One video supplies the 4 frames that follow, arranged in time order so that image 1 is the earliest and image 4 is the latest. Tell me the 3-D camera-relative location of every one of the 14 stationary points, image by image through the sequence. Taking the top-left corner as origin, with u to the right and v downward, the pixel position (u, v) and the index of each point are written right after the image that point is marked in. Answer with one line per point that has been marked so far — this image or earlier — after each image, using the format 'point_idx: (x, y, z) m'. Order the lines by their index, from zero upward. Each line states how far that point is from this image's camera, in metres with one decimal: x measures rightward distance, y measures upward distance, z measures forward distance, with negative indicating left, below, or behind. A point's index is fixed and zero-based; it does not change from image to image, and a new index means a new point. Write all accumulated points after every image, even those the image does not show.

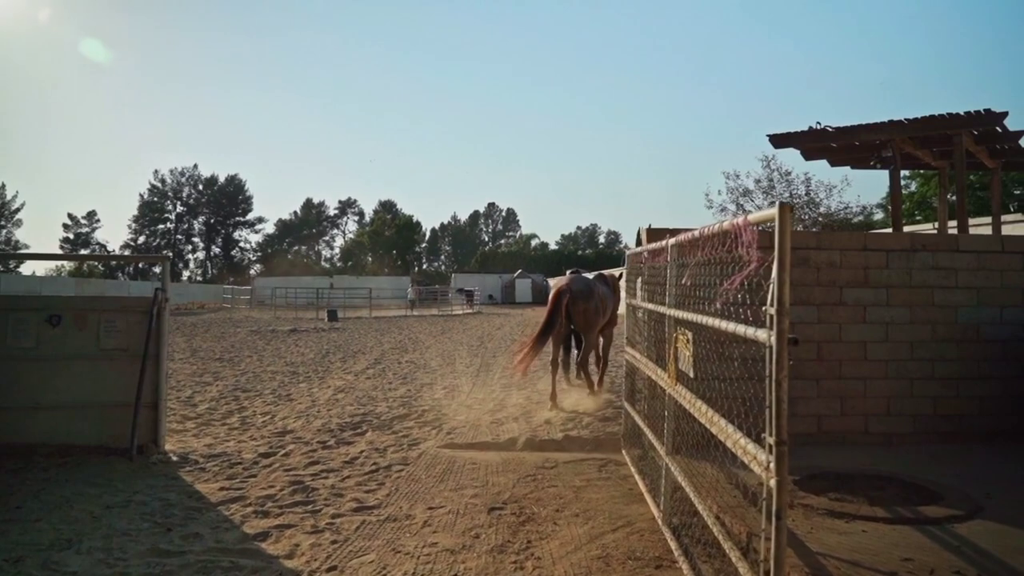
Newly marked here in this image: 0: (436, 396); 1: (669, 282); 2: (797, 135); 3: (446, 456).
0: (-1.1, -1.5, +9.6) m
1: (+1.0, 0.0, +4.3) m
2: (+3.7, +2.0, +8.9) m
3: (-0.6, -1.5, +6.2) m
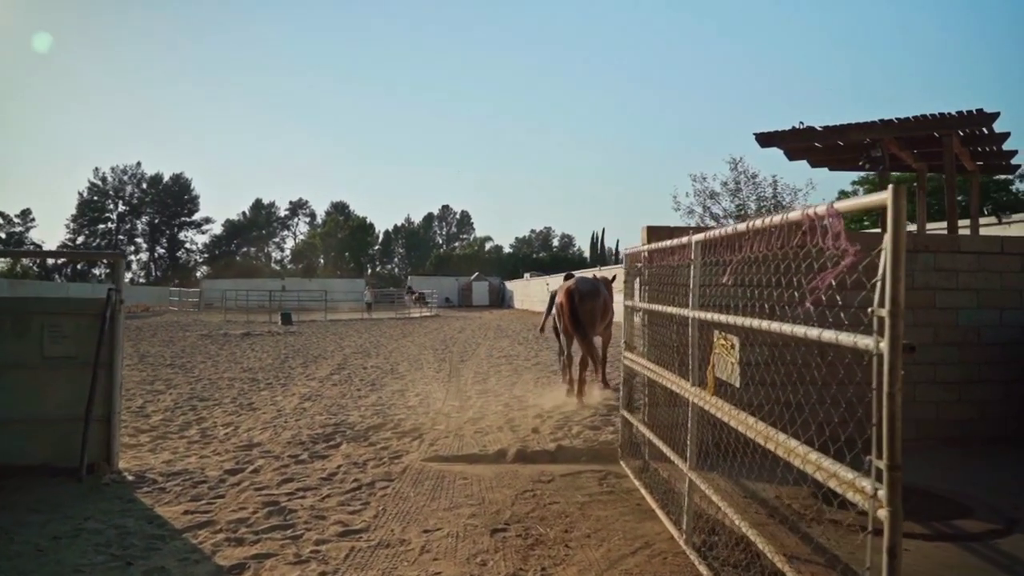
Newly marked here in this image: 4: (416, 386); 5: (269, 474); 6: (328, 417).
0: (-1.4, -1.5, +9.1) m
1: (+1.1, 0.0, +4.0) m
2: (+3.5, +2.0, +8.7) m
3: (-0.7, -1.5, +5.8) m
4: (-1.5, -1.6, +10.9) m
5: (-2.1, -1.6, +5.9) m
6: (-2.2, -1.5, +8.2) m
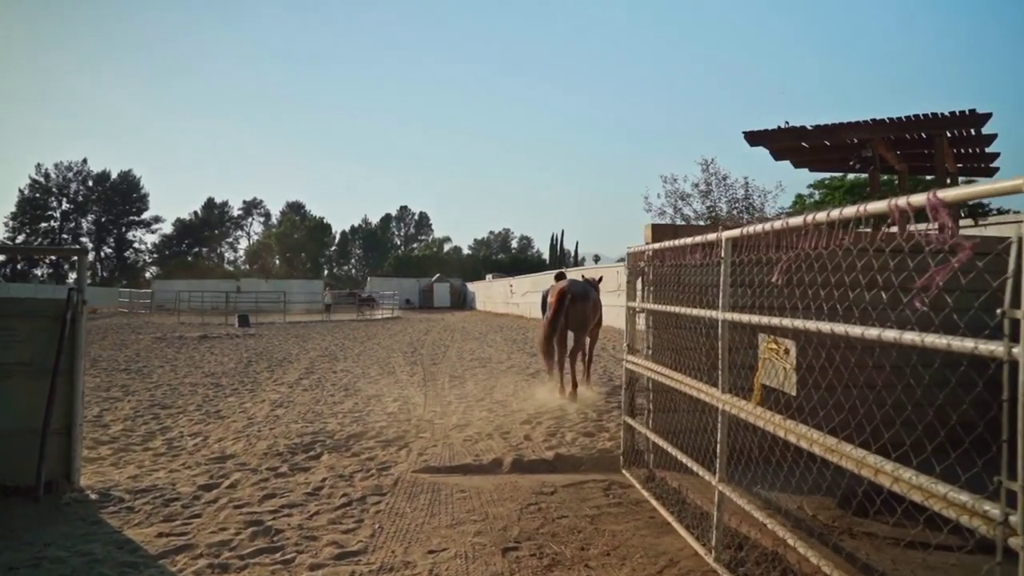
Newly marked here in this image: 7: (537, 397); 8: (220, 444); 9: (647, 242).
0: (-1.6, -1.6, +8.7) m
1: (+1.2, 0.0, +3.7) m
2: (+3.3, +1.9, +8.6) m
3: (-0.7, -1.5, +5.4) m
4: (-1.9, -1.6, +10.5) m
5: (-2.1, -1.6, +5.4) m
6: (-2.4, -1.5, +7.7) m
7: (+0.4, -1.5, +9.6) m
8: (-2.9, -1.6, +6.8) m
9: (+1.1, +0.4, +5.7) m
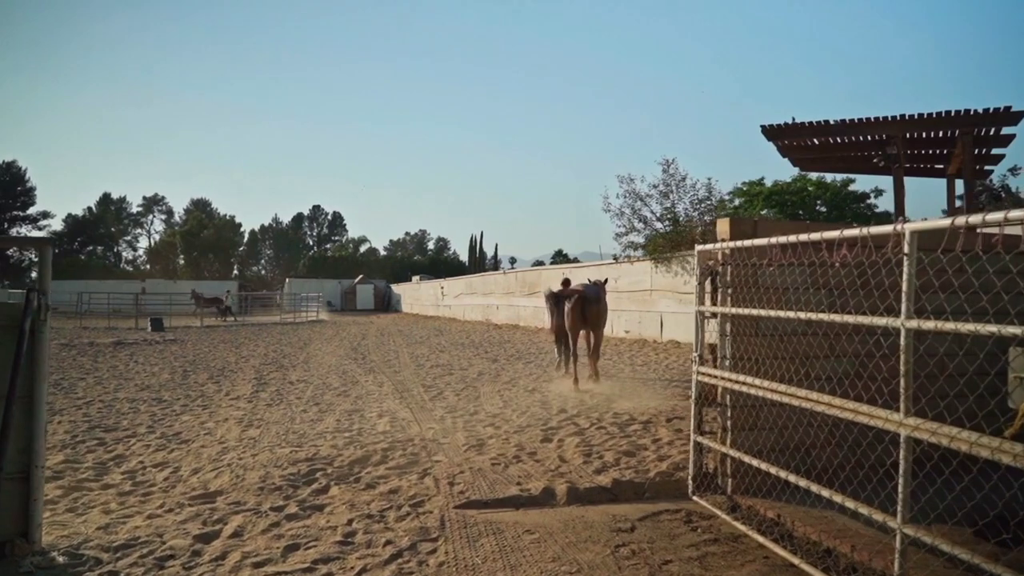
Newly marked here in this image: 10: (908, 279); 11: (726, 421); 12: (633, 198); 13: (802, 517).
0: (-1.5, -1.6, +7.7) m
1: (+1.8, 0.0, +3.1) m
2: (+3.3, +1.9, +8.2) m
3: (-0.2, -1.6, +4.6) m
4: (-2.0, -1.6, +9.4) m
5: (-1.6, -1.6, +4.4) m
6: (-2.2, -1.6, +6.6) m
7: (+0.3, -1.6, +8.9) m
8: (-2.6, -1.6, +5.7) m
9: (+1.5, +0.4, +5.0) m
10: (+1.8, 0.0, +3.1) m
11: (+1.5, -0.9, +4.8) m
12: (+3.3, +2.5, +18.8) m
13: (+1.8, -1.5, +4.3) m
